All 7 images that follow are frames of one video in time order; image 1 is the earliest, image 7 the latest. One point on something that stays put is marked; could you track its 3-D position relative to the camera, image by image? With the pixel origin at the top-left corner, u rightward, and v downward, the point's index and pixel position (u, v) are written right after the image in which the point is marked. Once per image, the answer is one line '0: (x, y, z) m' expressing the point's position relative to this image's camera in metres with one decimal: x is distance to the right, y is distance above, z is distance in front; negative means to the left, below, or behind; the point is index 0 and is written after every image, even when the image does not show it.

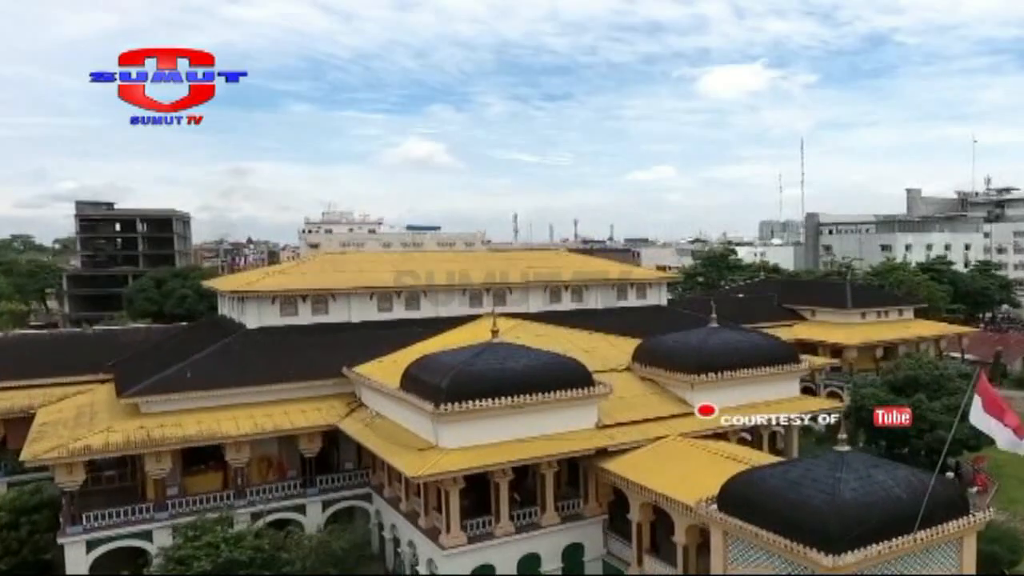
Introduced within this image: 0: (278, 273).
0: (-5.7, +0.4, +18.8) m
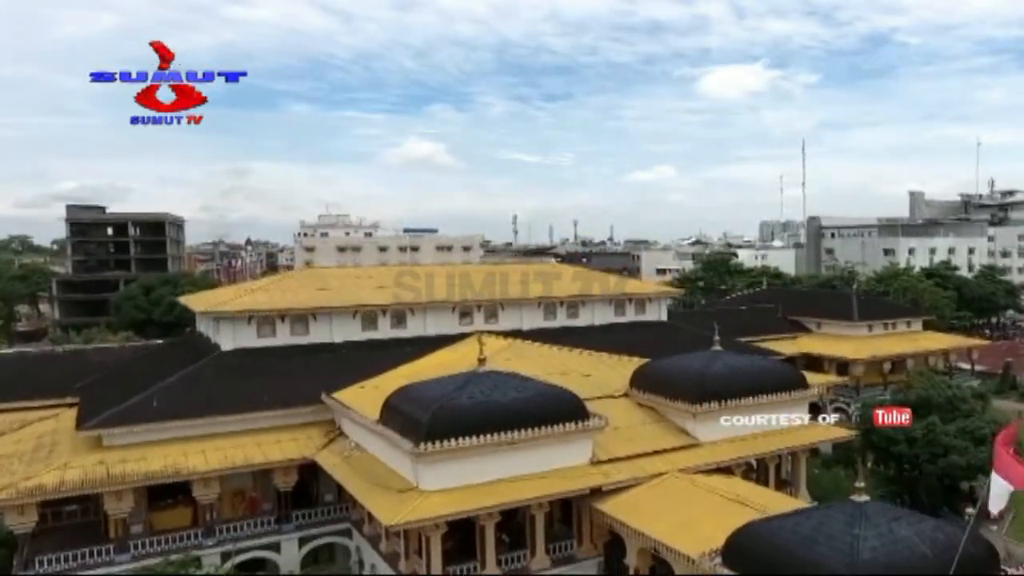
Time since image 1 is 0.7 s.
0: (-5.9, 0.0, +17.8) m
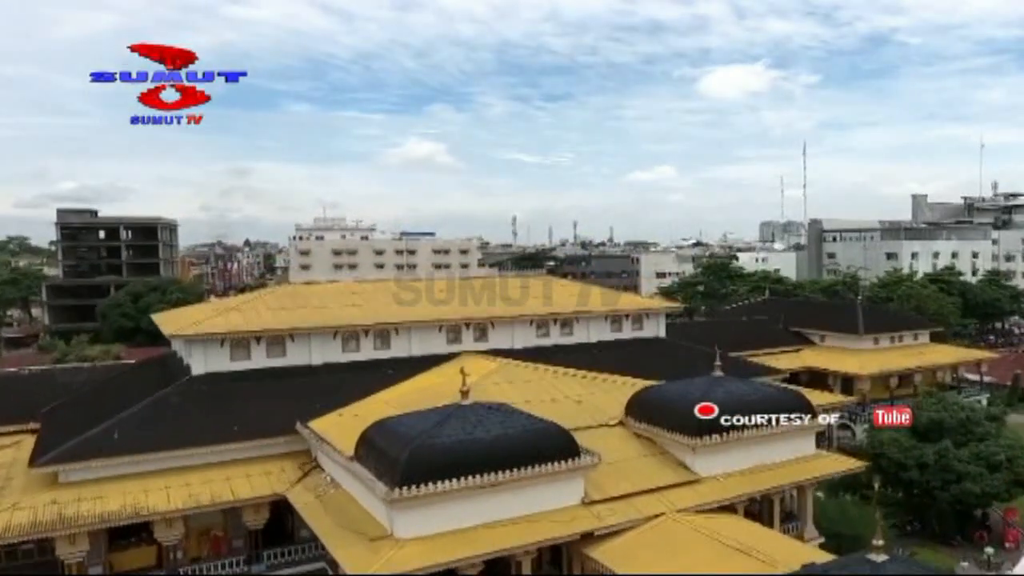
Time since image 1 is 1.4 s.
0: (-6.2, -0.5, +16.8) m
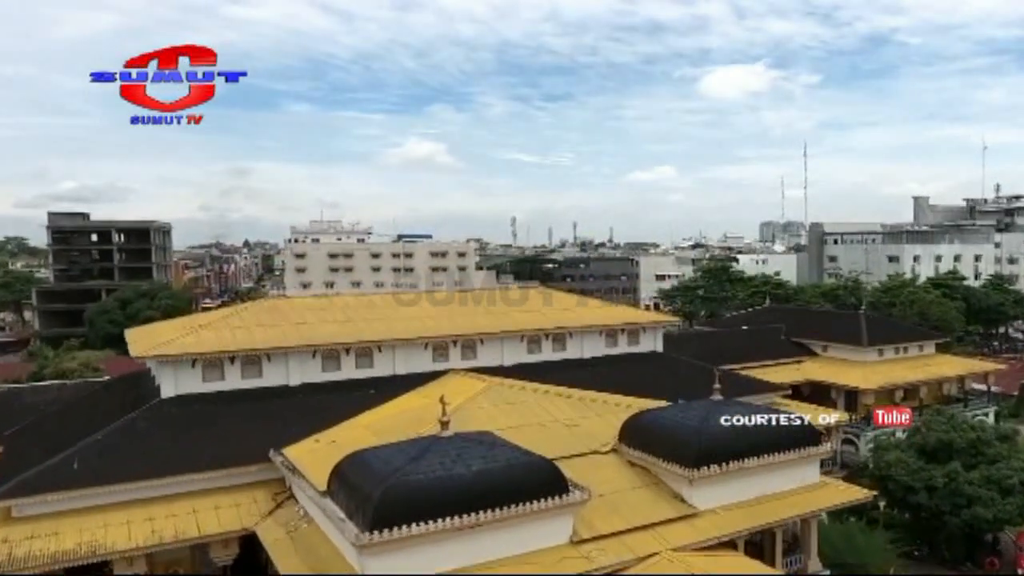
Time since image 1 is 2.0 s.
0: (-6.4, -0.8, +16.0) m
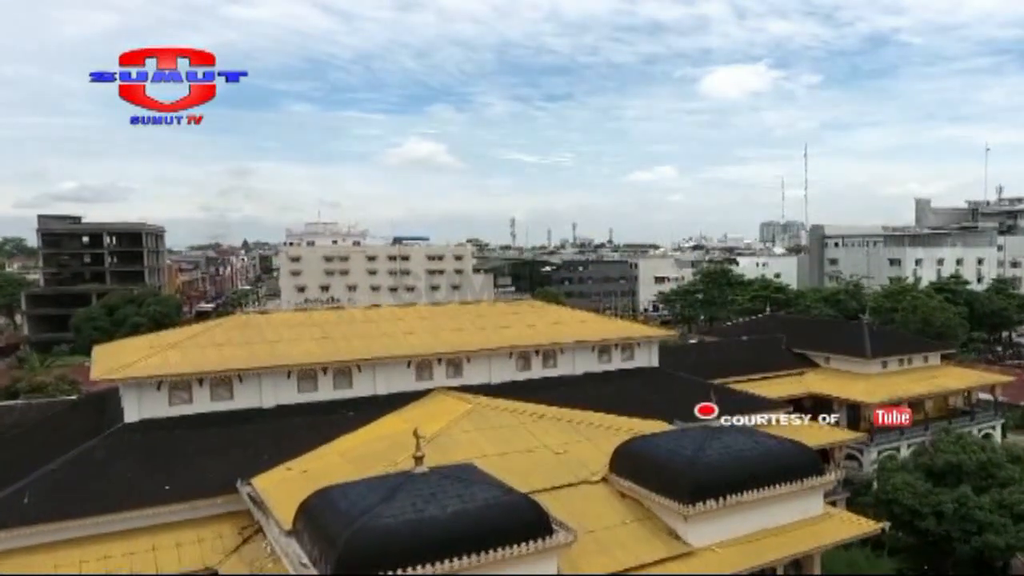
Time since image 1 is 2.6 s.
0: (-6.7, -1.1, +15.1) m
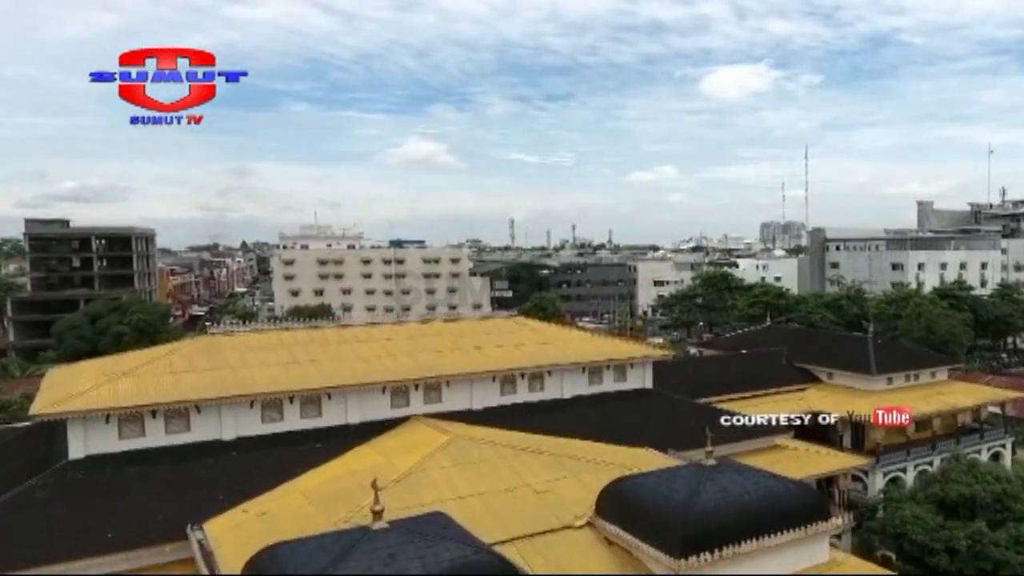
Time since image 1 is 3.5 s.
0: (-7.1, -1.5, +14.0) m
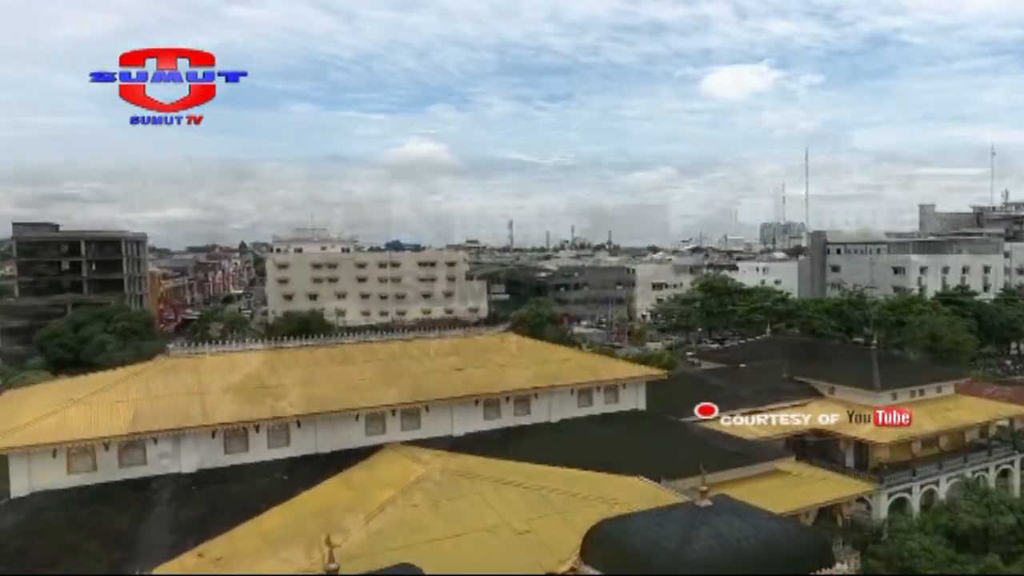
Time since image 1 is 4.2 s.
0: (-7.4, -1.9, +13.1) m
